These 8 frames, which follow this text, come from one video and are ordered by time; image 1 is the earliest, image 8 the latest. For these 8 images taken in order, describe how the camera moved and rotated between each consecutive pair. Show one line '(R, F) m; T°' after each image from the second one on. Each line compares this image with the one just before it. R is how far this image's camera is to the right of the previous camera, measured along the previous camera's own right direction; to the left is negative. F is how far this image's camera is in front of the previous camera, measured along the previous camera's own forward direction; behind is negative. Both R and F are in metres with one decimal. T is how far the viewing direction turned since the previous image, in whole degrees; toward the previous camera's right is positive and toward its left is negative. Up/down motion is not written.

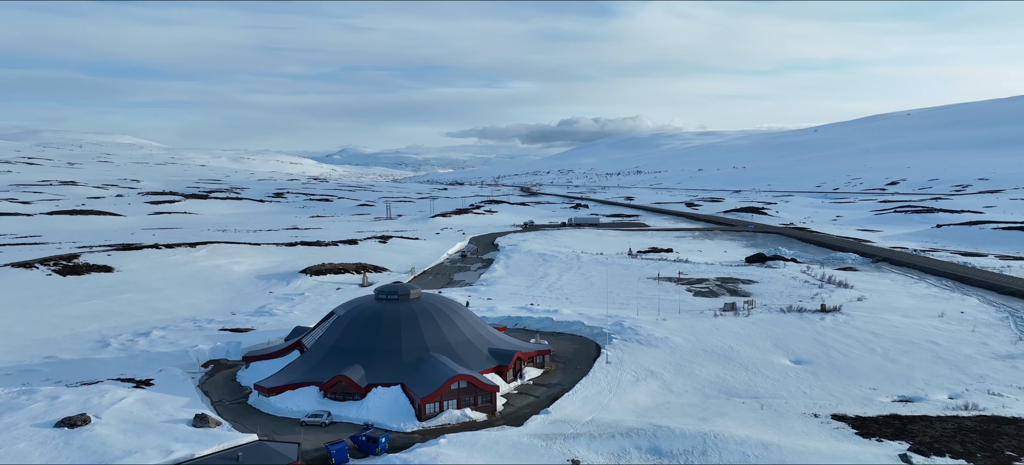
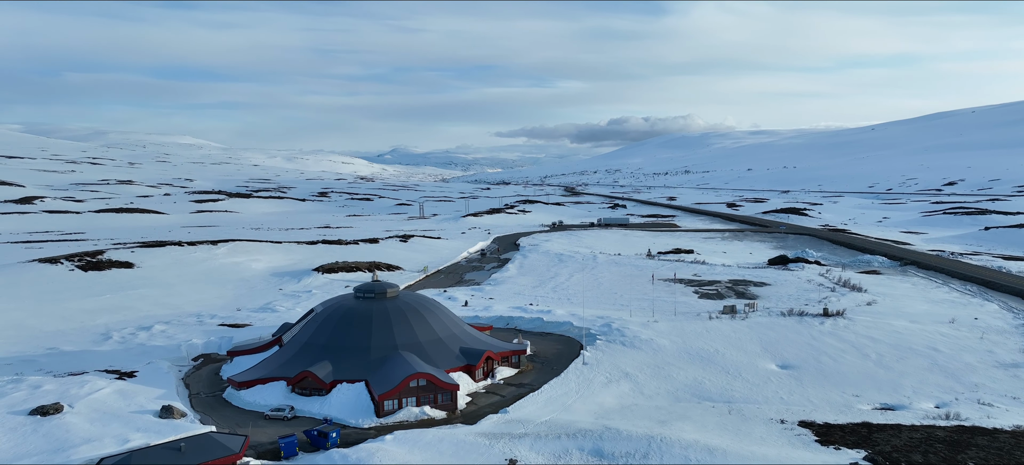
(+2.9, -0.1) m; -4°
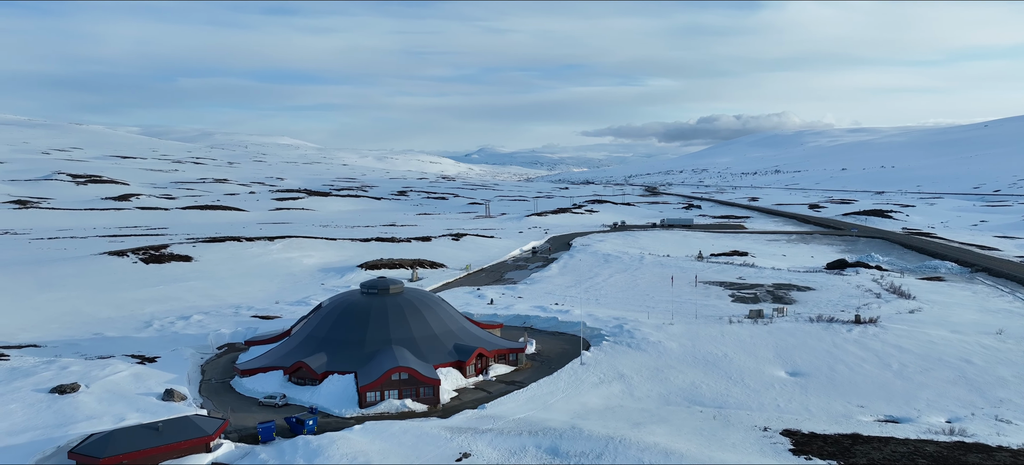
(+3.5, -0.2) m; -7°
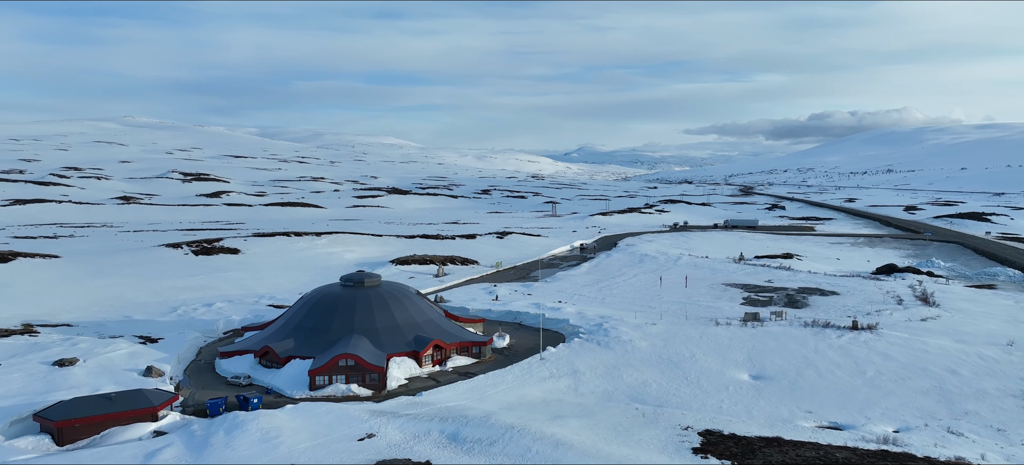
(+5.7, -0.8) m; -8°
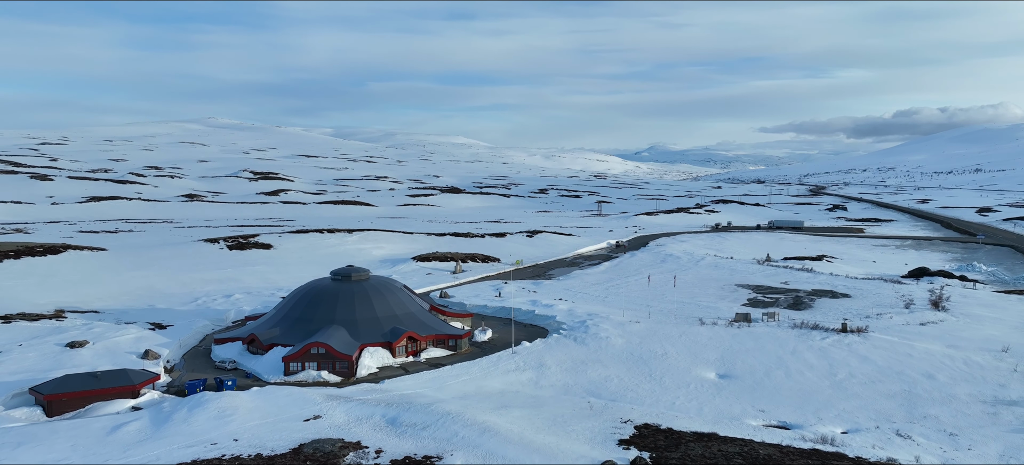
(+4.1, -1.0) m; -5°
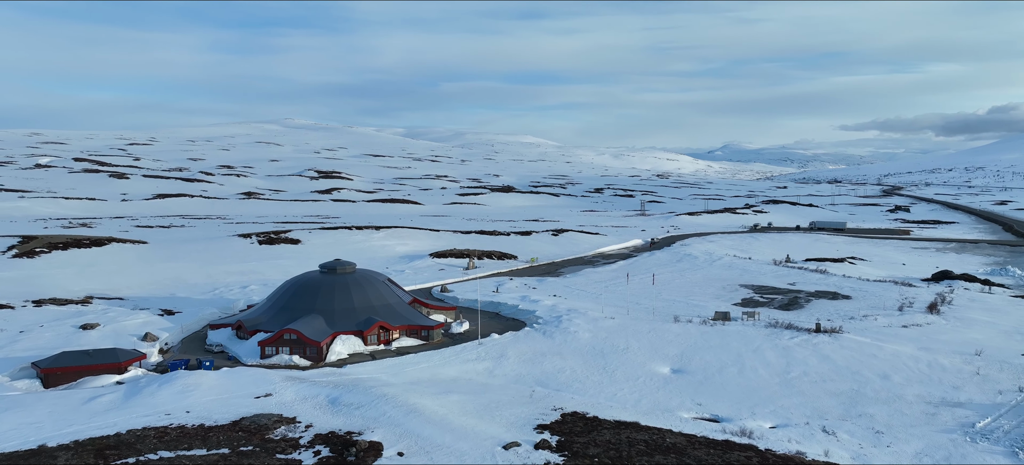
(+4.6, -1.3) m; -5°
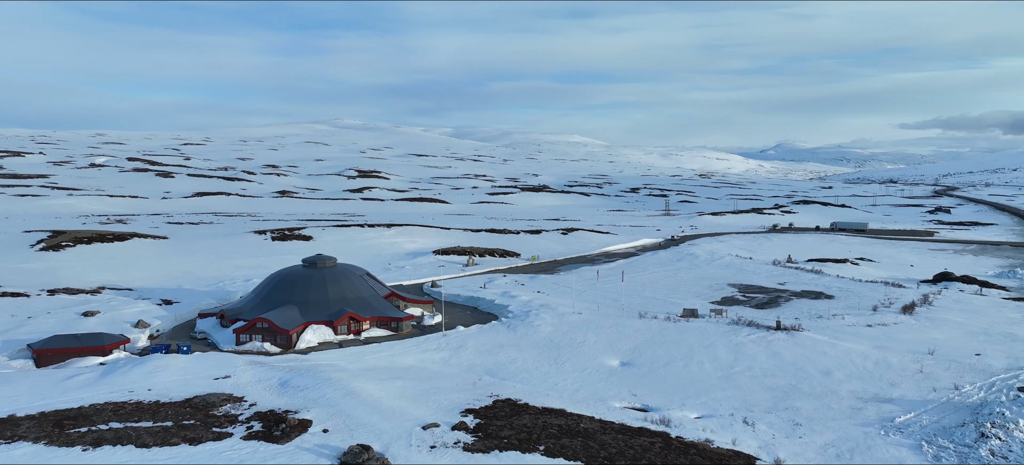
(+4.1, -1.4) m; -4°
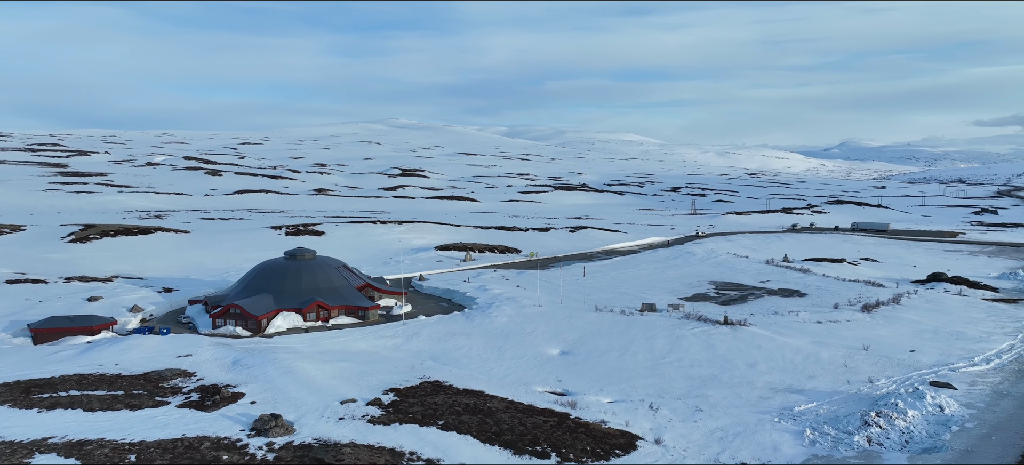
(+5.0, -1.9) m; -4°
